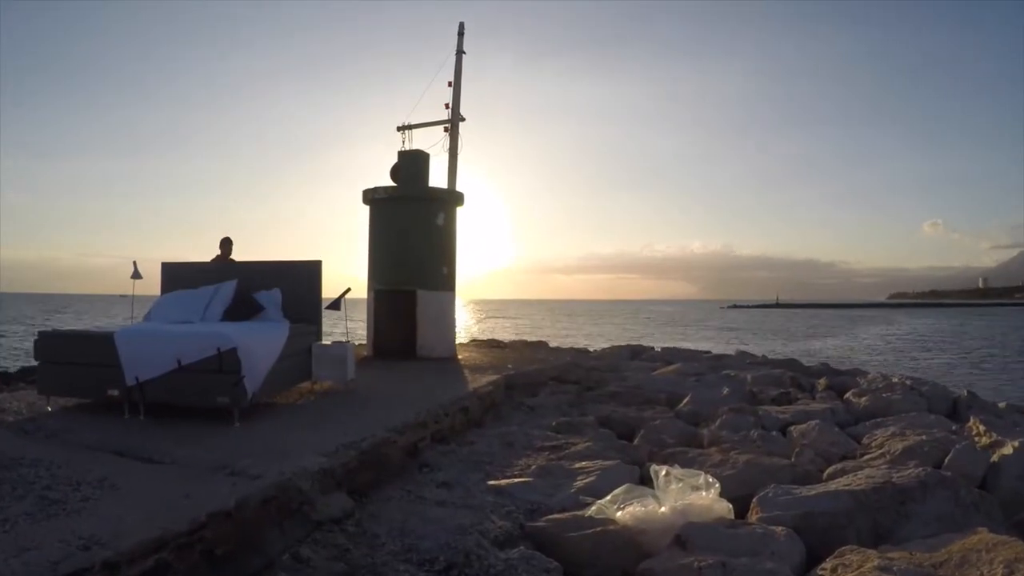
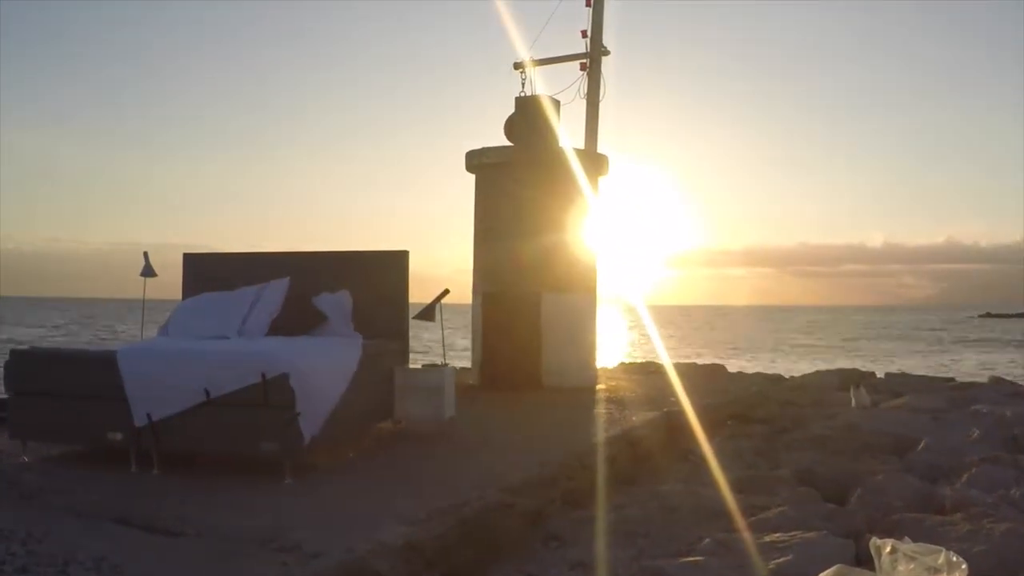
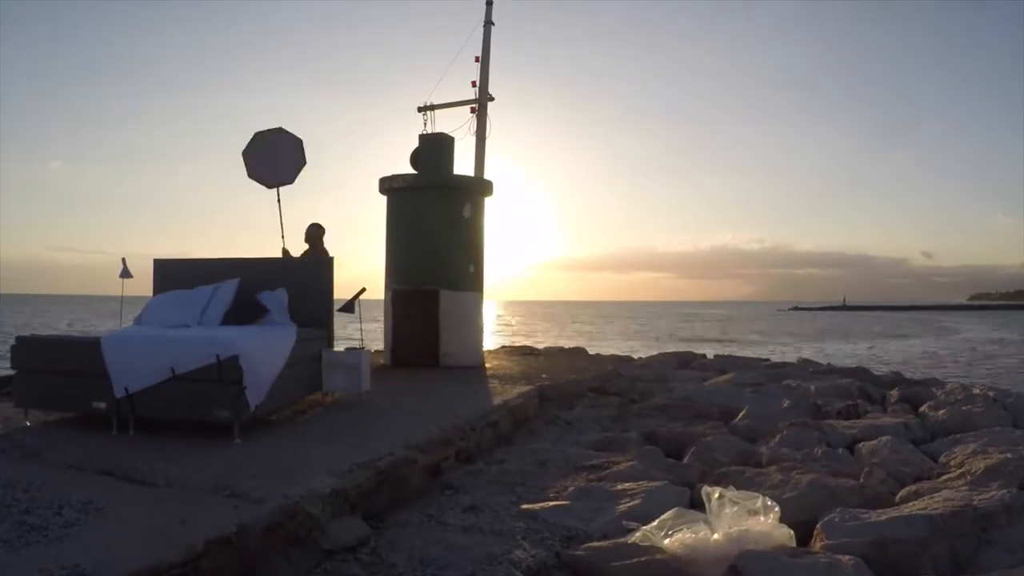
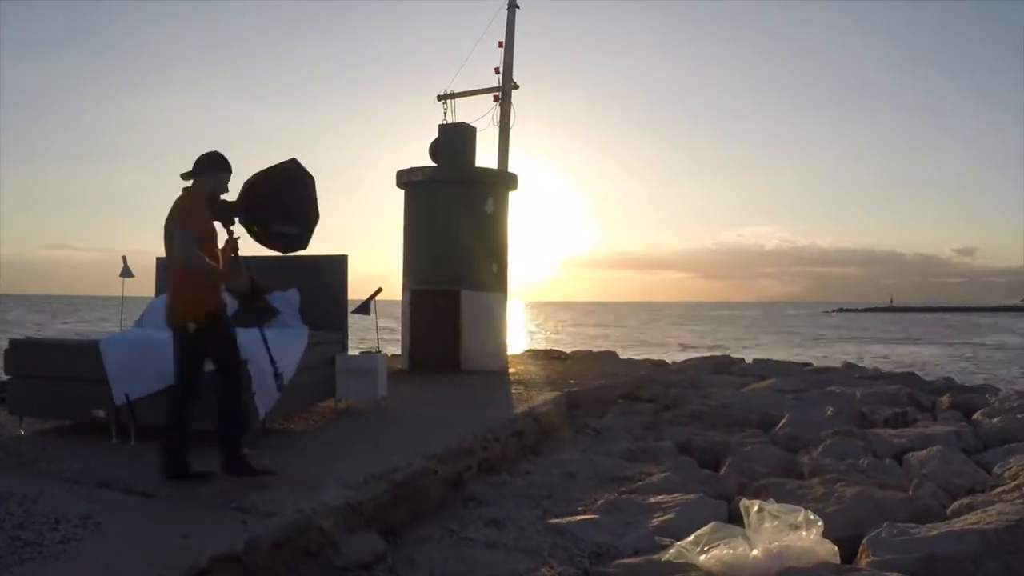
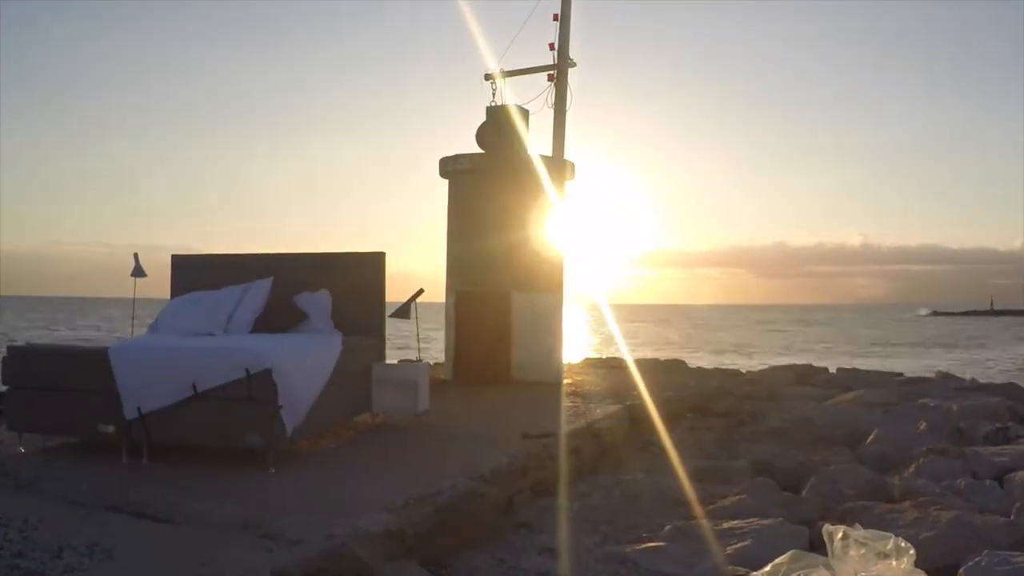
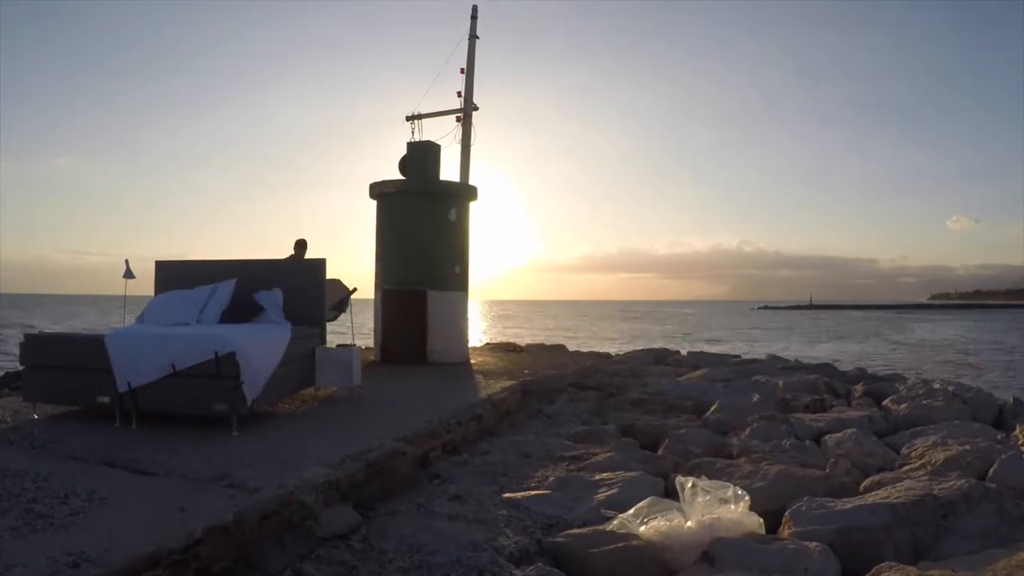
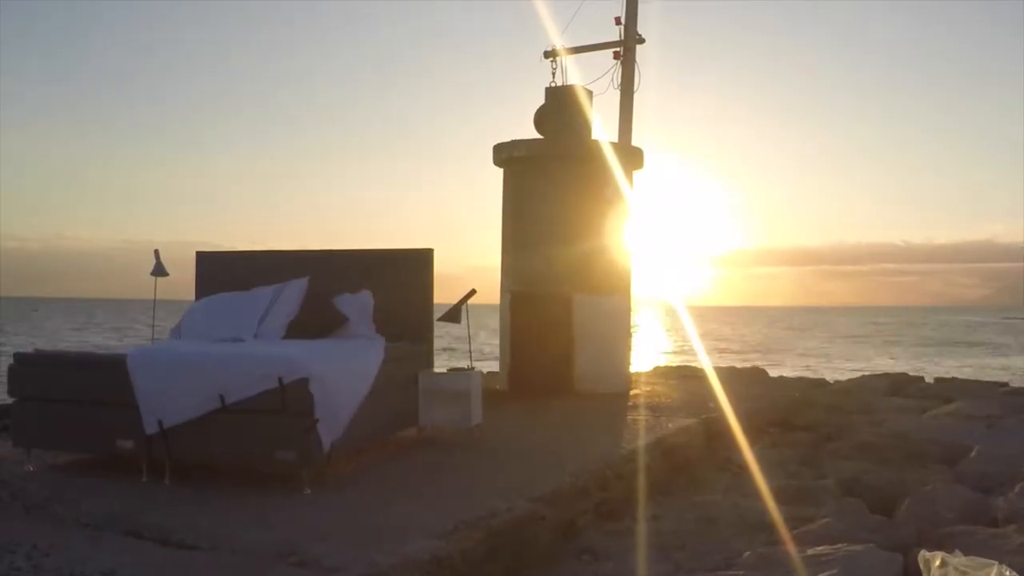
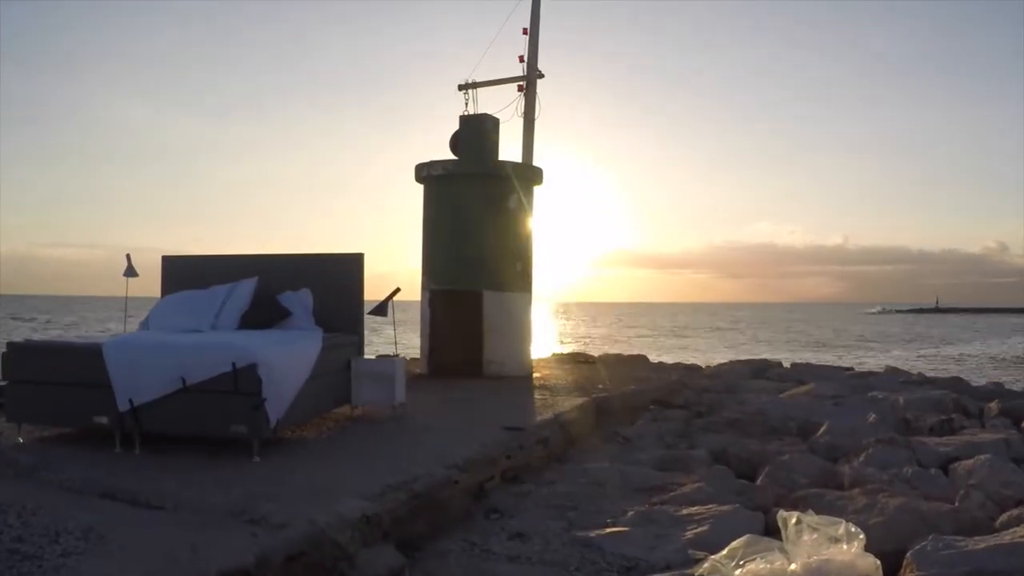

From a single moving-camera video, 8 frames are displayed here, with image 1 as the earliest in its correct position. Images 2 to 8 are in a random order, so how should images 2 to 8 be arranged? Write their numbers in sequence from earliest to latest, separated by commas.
6, 3, 4, 8, 5, 2, 7
